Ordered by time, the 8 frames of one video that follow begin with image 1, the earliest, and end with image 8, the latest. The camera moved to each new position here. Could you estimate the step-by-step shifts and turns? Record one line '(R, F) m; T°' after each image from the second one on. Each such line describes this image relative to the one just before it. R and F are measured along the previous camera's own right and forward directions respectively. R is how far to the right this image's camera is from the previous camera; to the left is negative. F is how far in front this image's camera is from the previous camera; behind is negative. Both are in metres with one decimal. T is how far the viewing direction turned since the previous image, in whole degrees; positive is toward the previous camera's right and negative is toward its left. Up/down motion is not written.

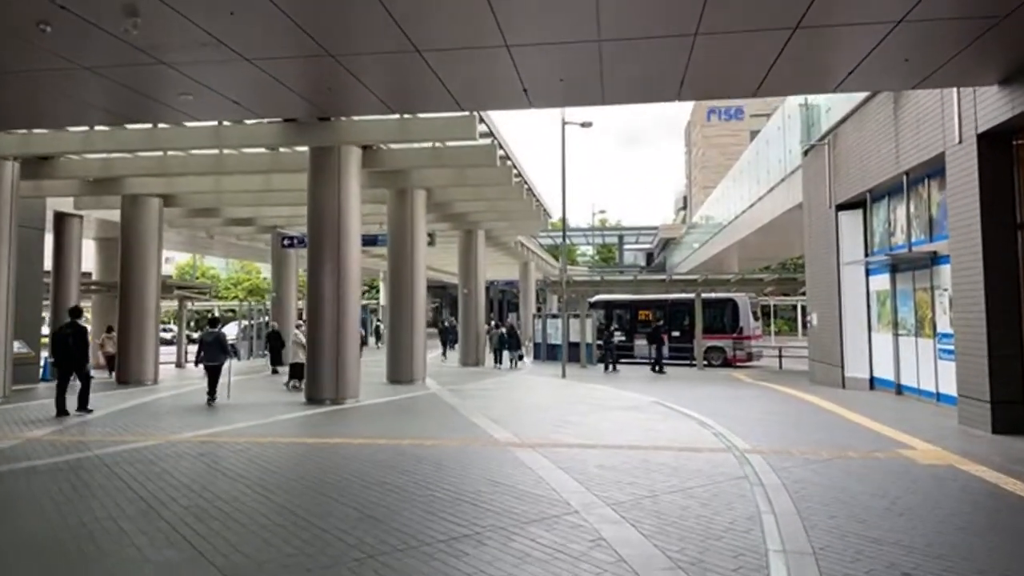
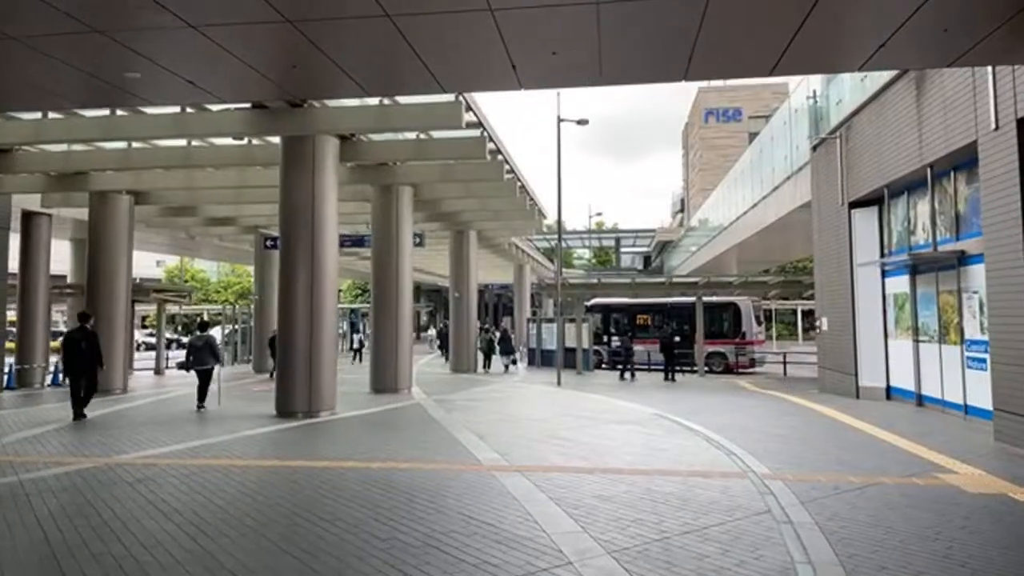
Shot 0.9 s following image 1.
(+0.1, +1.2) m; 0°
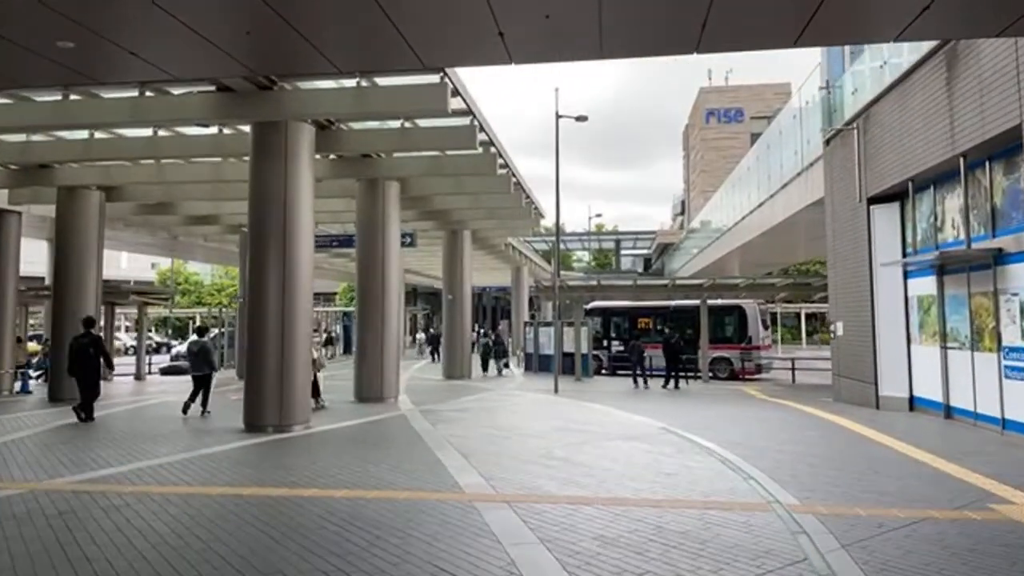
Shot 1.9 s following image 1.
(+0.1, +1.2) m; 0°
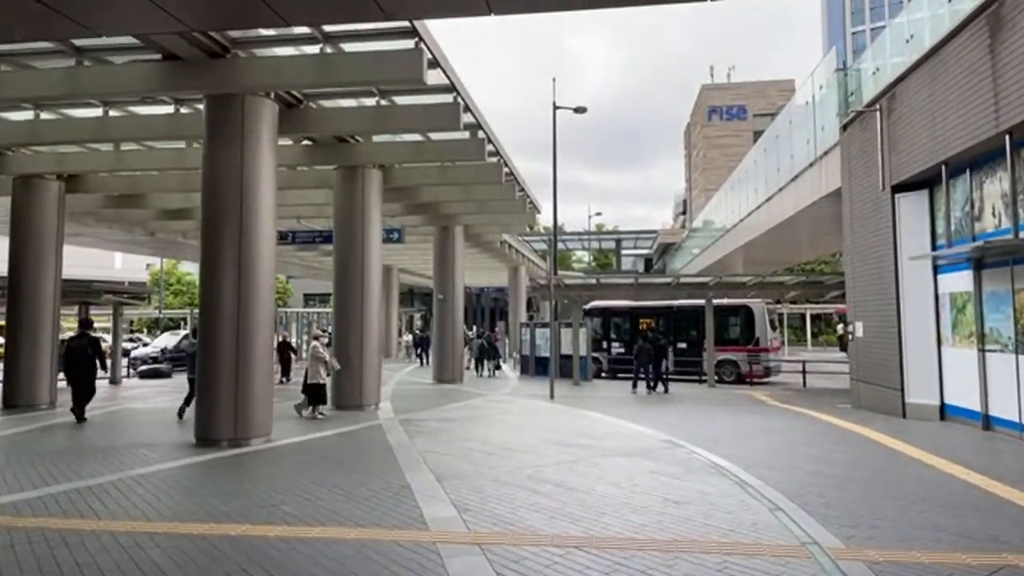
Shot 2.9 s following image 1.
(+0.2, +1.4) m; 0°
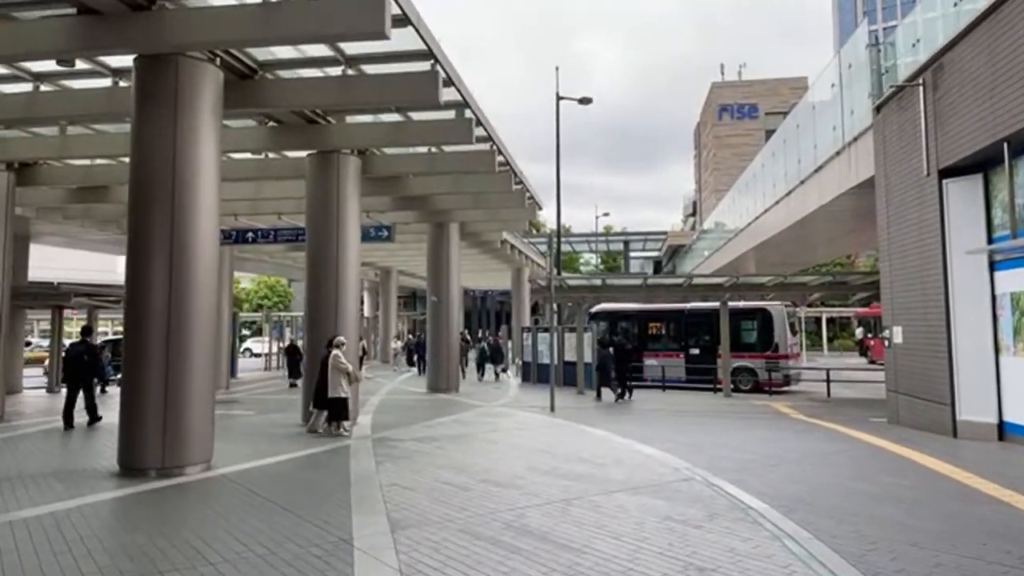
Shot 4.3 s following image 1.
(+0.3, +1.7) m; -1°
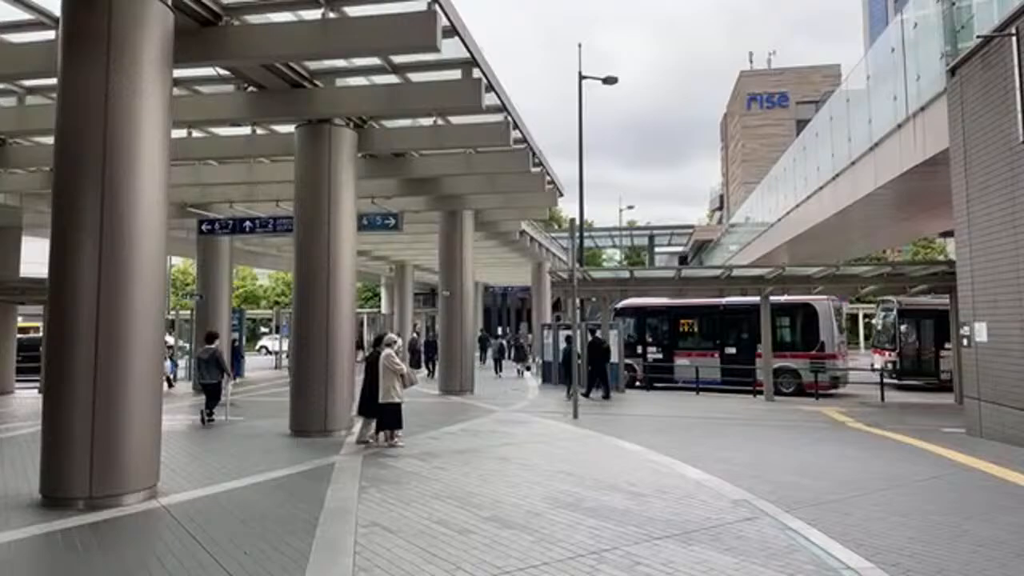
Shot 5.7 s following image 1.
(+0.1, +1.8) m; -2°
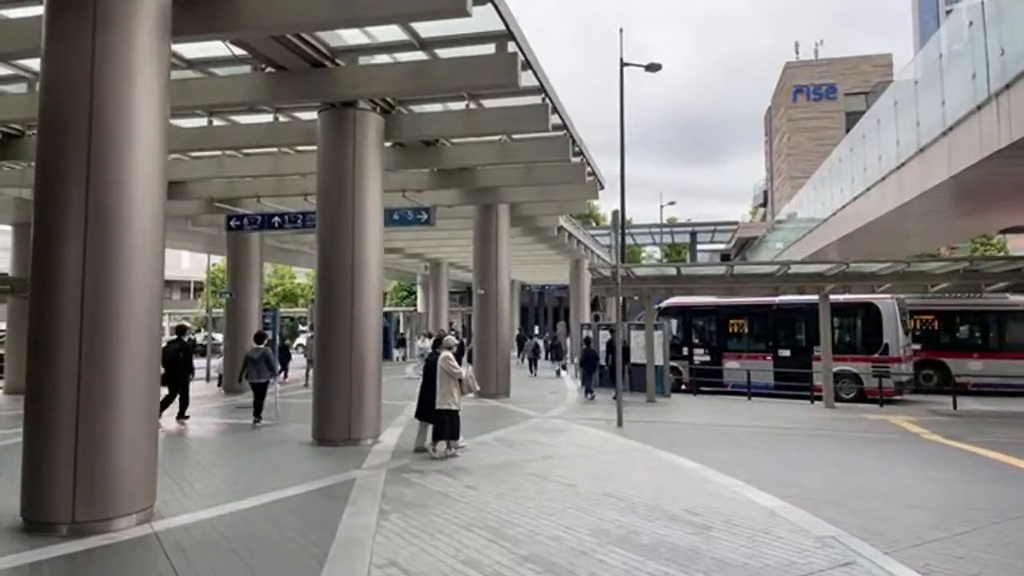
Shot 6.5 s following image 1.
(0.0, +1.0) m; -3°
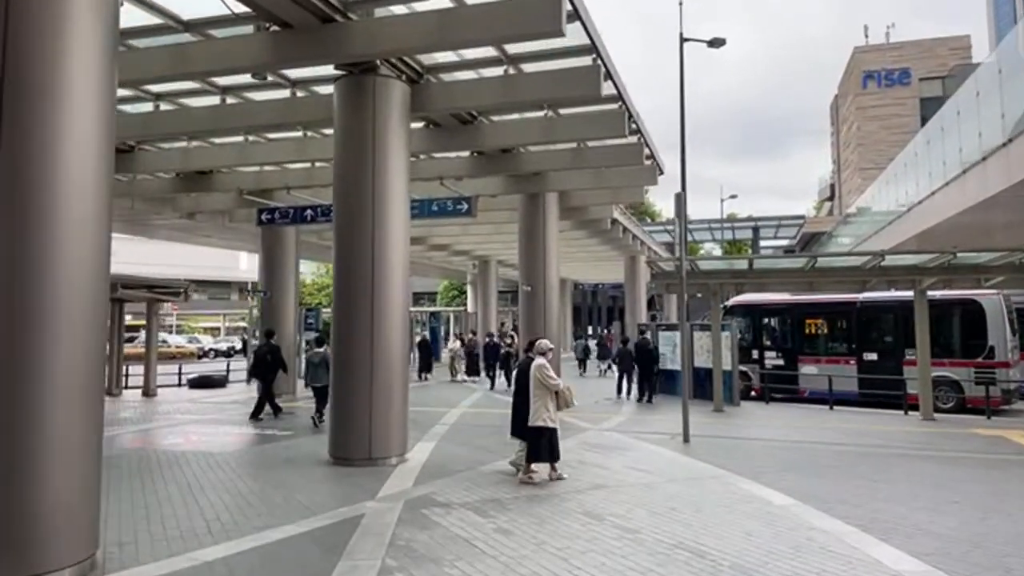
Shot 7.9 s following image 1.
(+0.1, +1.7) m; -4°
